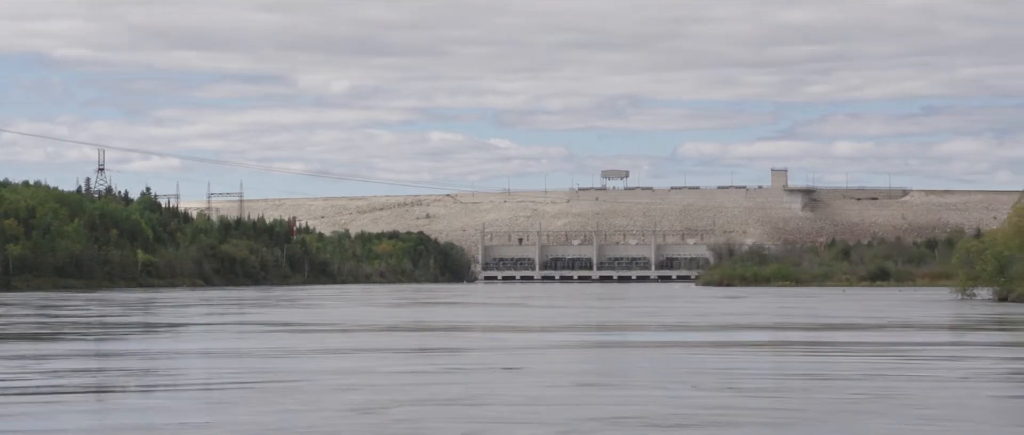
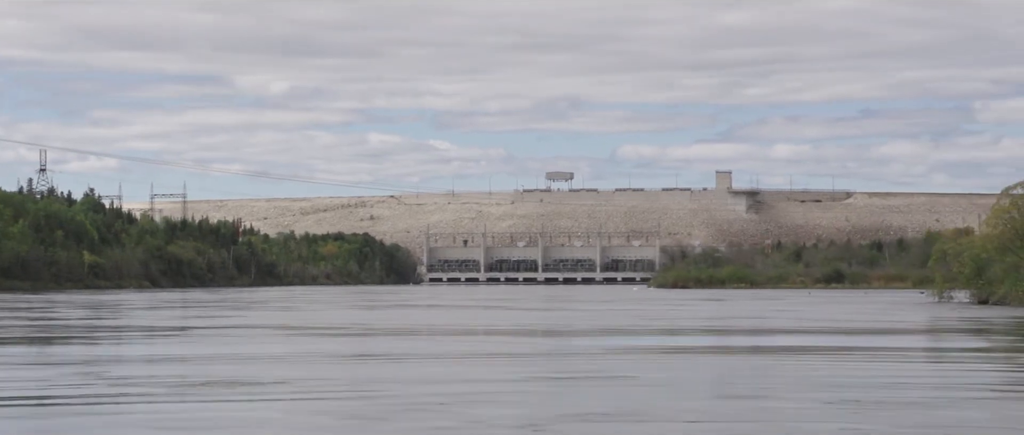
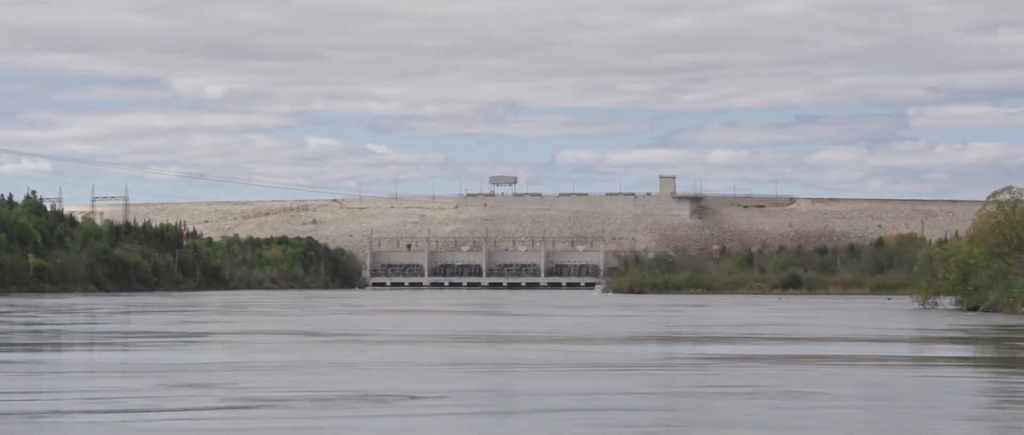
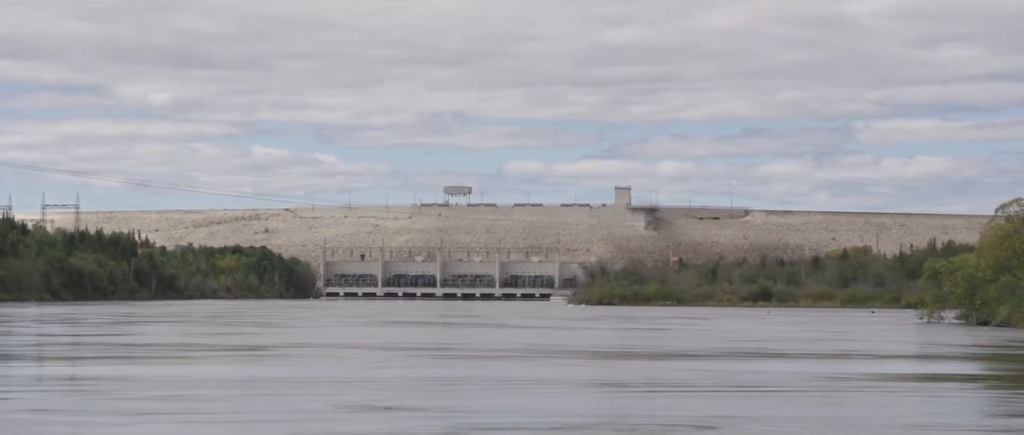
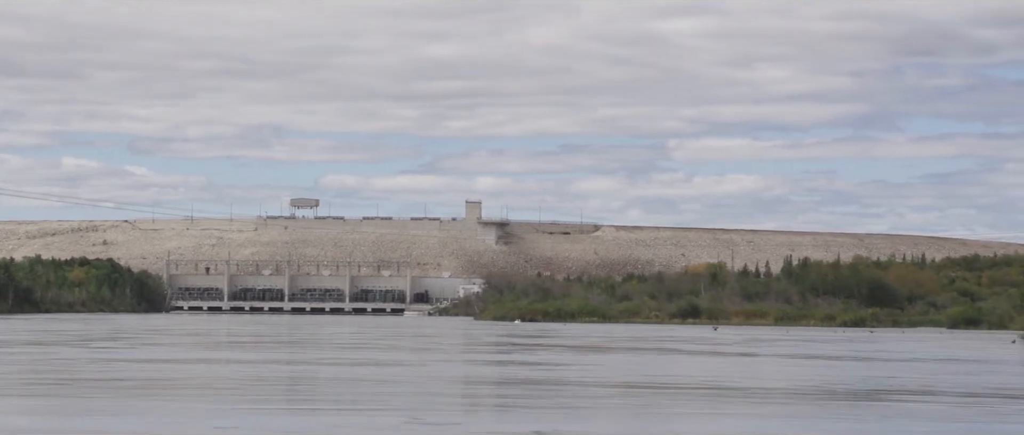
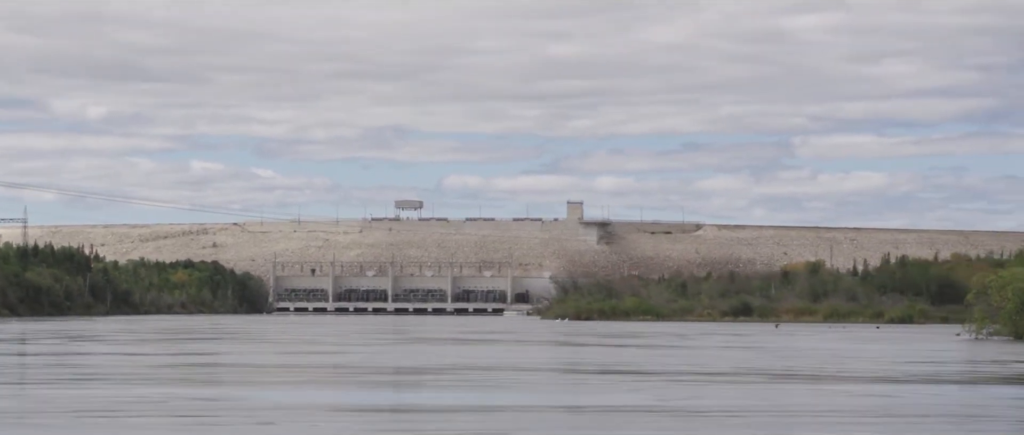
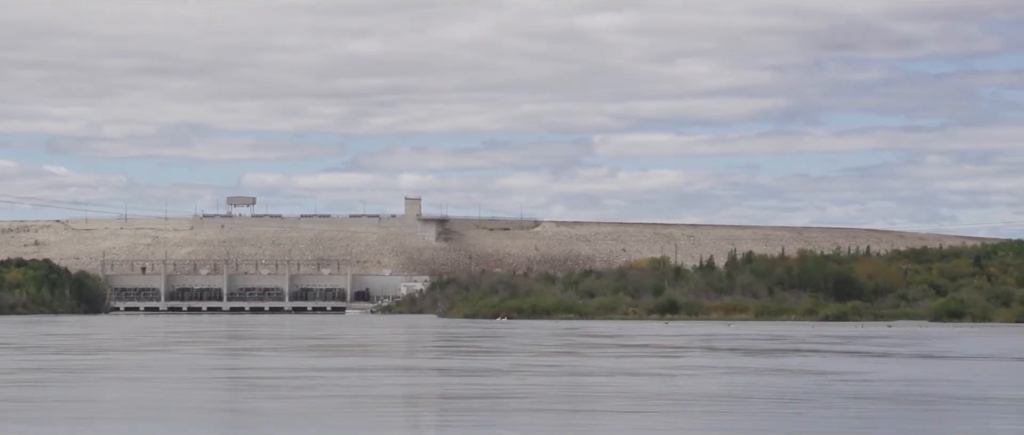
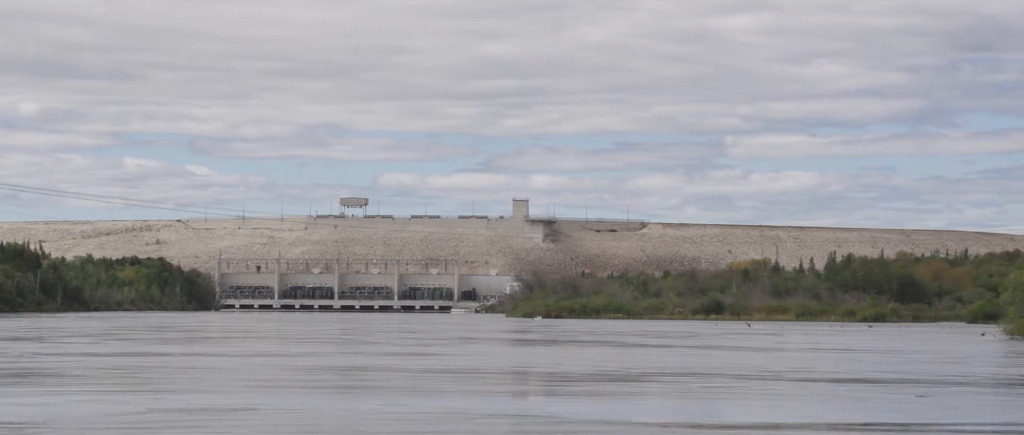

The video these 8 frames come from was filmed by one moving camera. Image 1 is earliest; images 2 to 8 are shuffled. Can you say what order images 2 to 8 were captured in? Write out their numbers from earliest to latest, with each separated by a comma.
2, 3, 4, 6, 8, 5, 7
